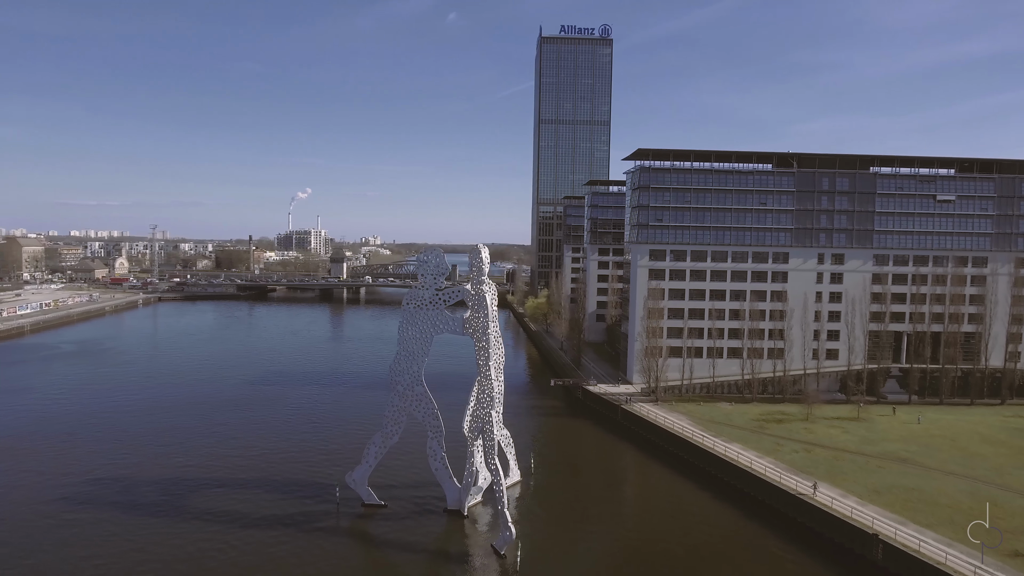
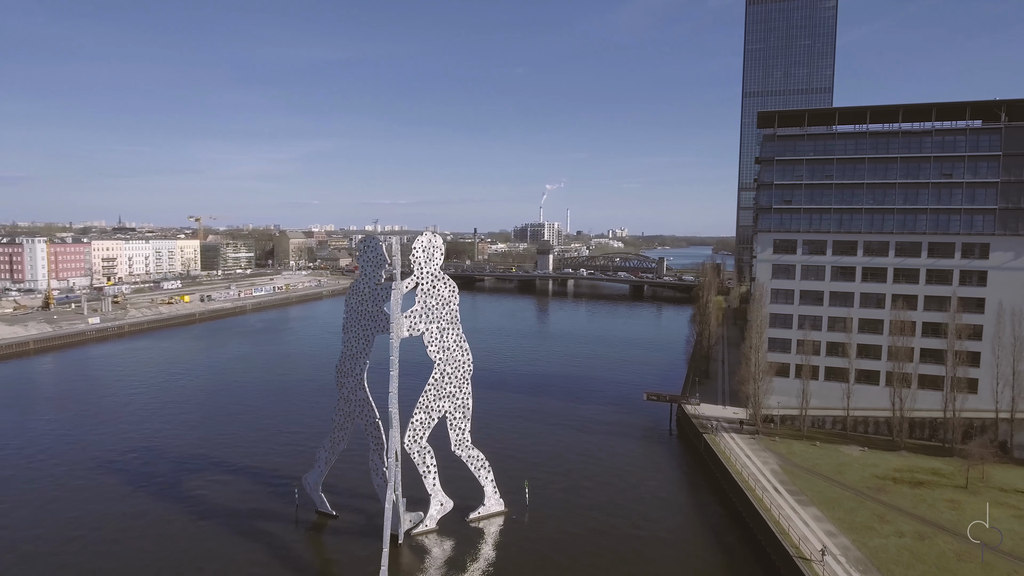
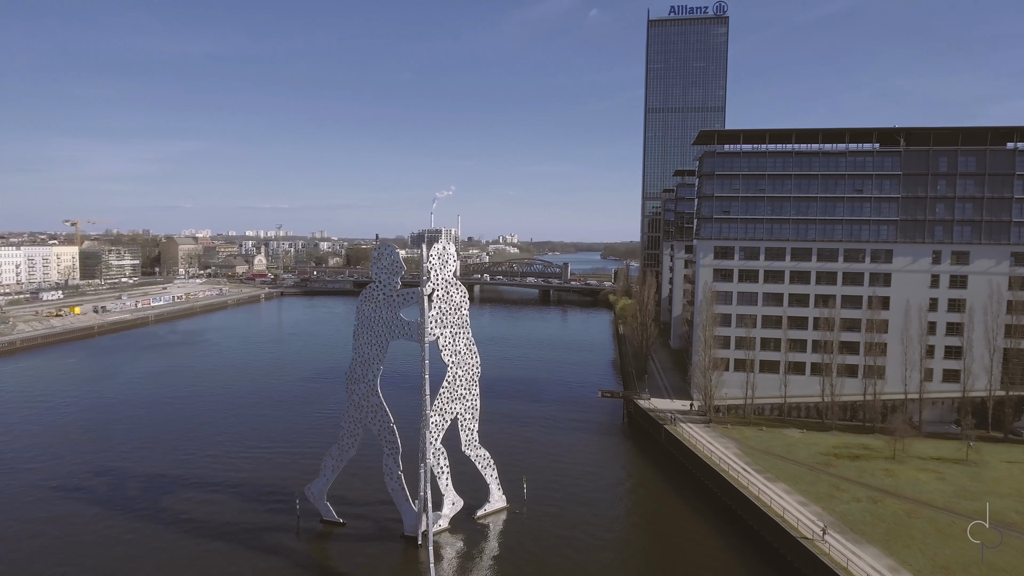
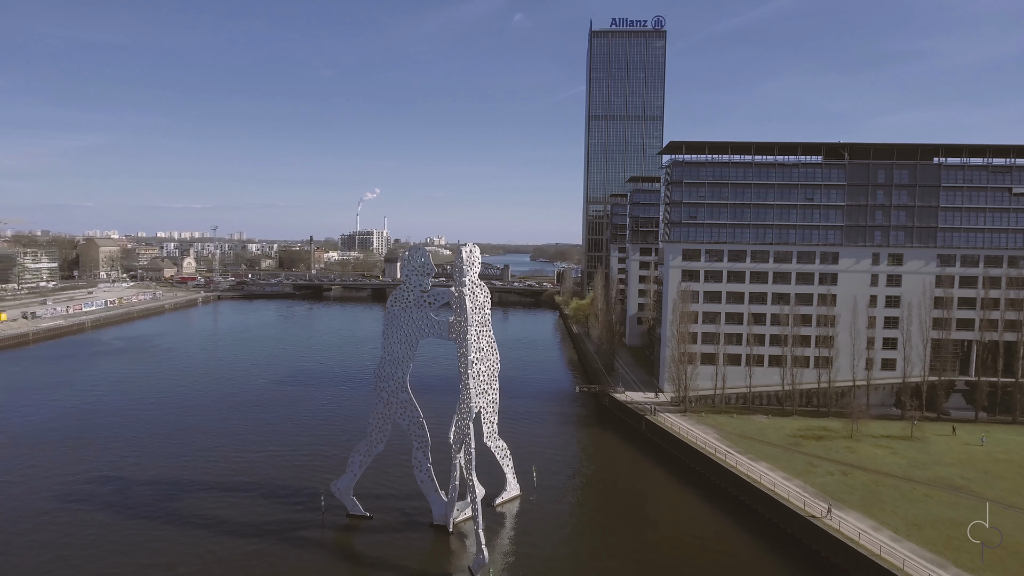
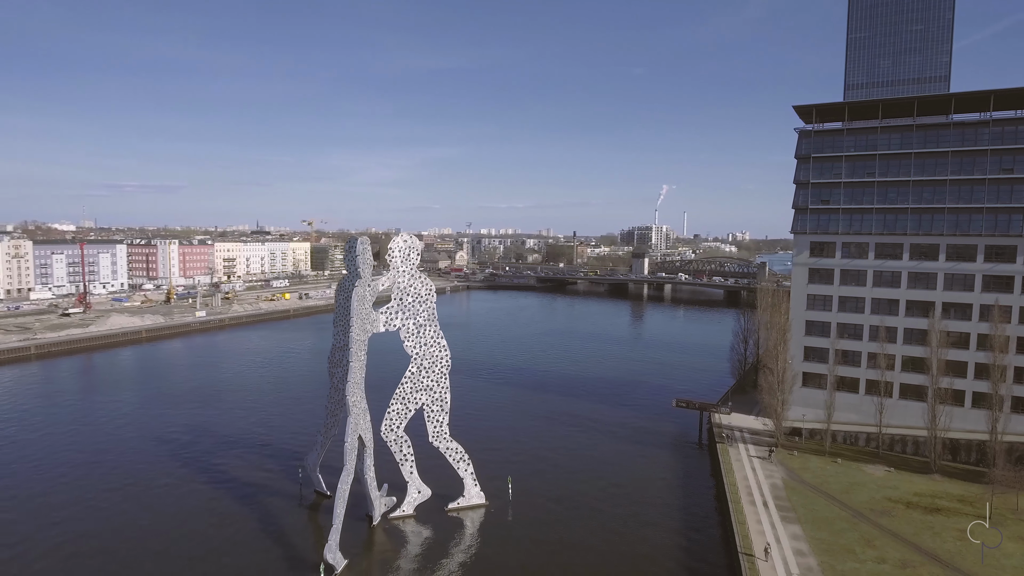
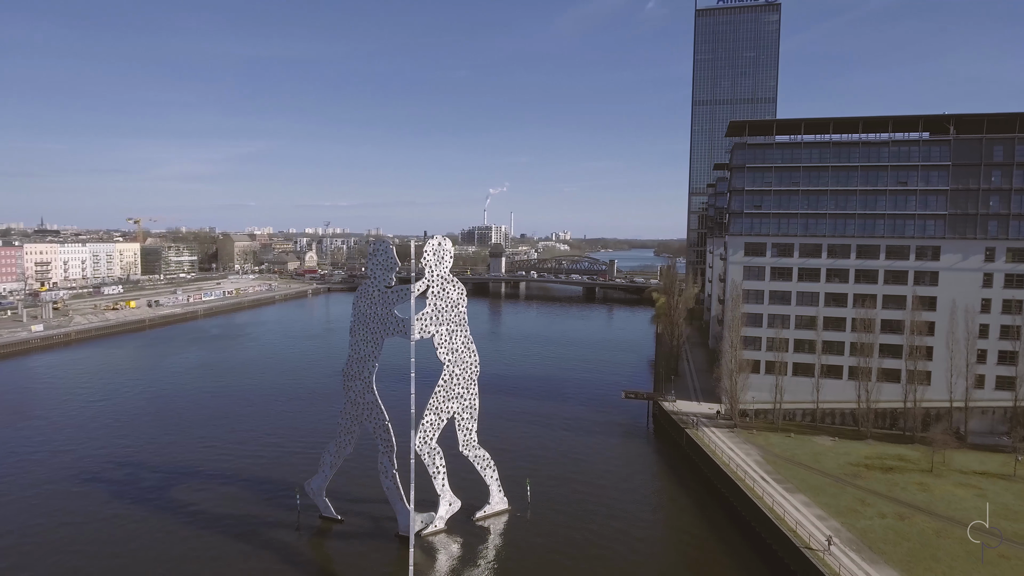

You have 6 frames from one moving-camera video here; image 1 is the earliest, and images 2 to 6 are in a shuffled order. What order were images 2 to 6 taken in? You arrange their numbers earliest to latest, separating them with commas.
4, 3, 6, 2, 5
